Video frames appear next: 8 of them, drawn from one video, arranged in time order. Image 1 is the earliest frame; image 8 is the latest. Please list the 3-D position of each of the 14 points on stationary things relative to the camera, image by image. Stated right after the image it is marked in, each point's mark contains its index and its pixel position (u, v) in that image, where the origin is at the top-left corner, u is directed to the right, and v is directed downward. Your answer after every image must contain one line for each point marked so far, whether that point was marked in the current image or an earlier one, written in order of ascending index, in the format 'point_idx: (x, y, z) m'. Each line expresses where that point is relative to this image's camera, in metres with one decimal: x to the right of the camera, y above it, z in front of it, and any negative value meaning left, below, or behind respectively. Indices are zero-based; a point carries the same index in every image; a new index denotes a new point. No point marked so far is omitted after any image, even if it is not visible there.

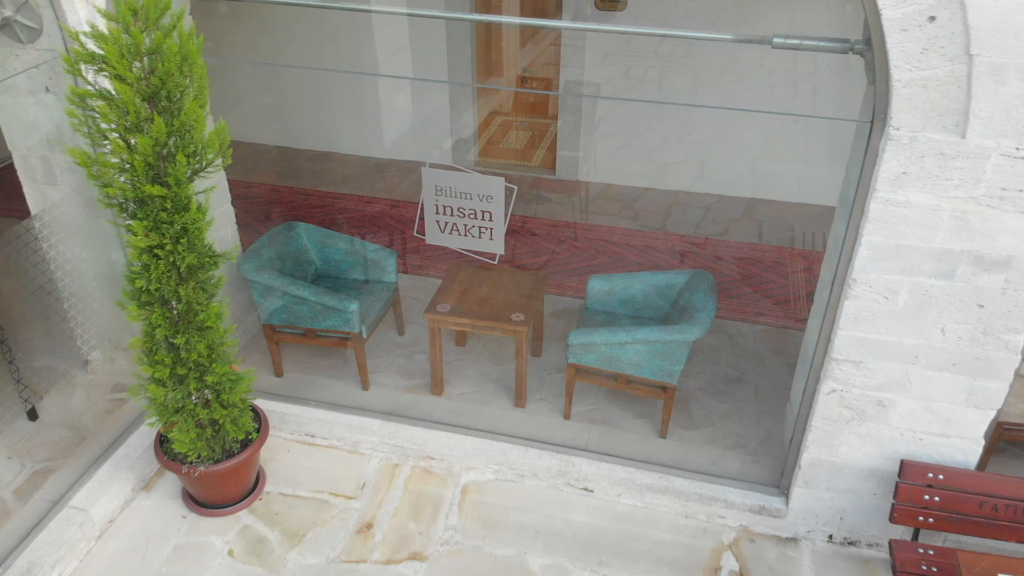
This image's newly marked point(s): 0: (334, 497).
0: (-0.4, -0.5, +3.7) m
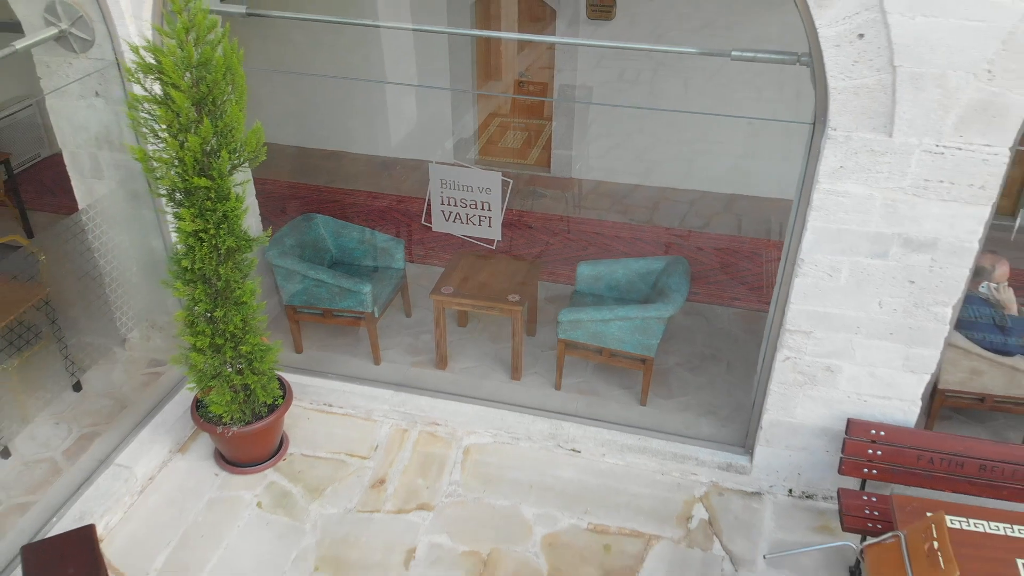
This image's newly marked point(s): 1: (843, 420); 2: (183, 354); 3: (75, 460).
0: (-0.4, -0.5, +4.1) m
1: (+0.8, -0.3, +3.6) m
2: (-0.8, -0.2, +3.9) m
3: (-1.2, -0.5, +3.9) m
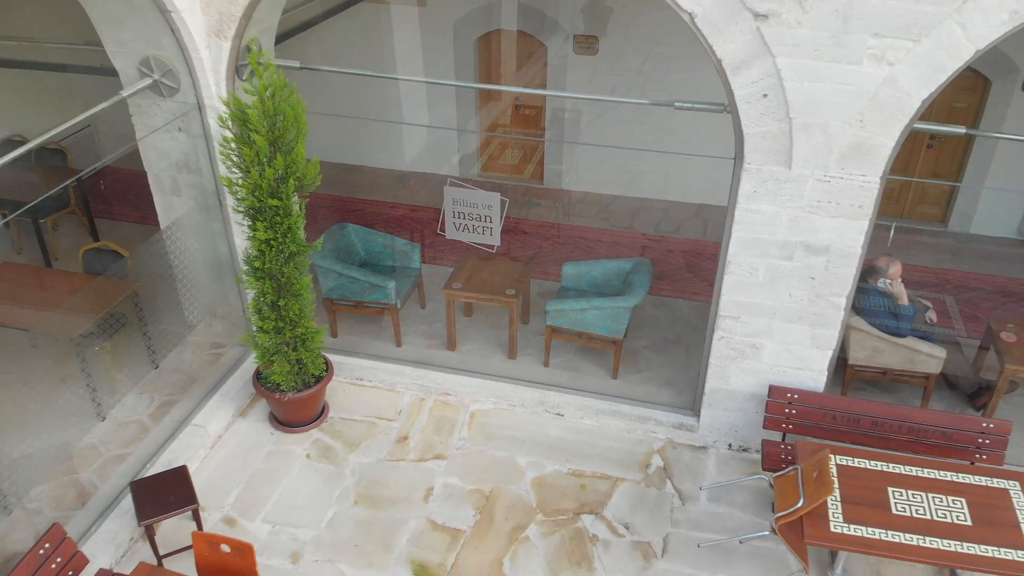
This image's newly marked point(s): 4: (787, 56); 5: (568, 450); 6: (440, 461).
0: (-0.5, -0.5, +5.0) m
1: (+0.8, -0.3, +4.5) m
2: (-0.8, -0.1, +4.8) m
3: (-1.2, -0.4, +4.8) m
4: (+0.7, +0.6, +3.8) m
5: (+0.2, -0.5, +4.7) m
6: (-0.2, -0.6, +4.7) m
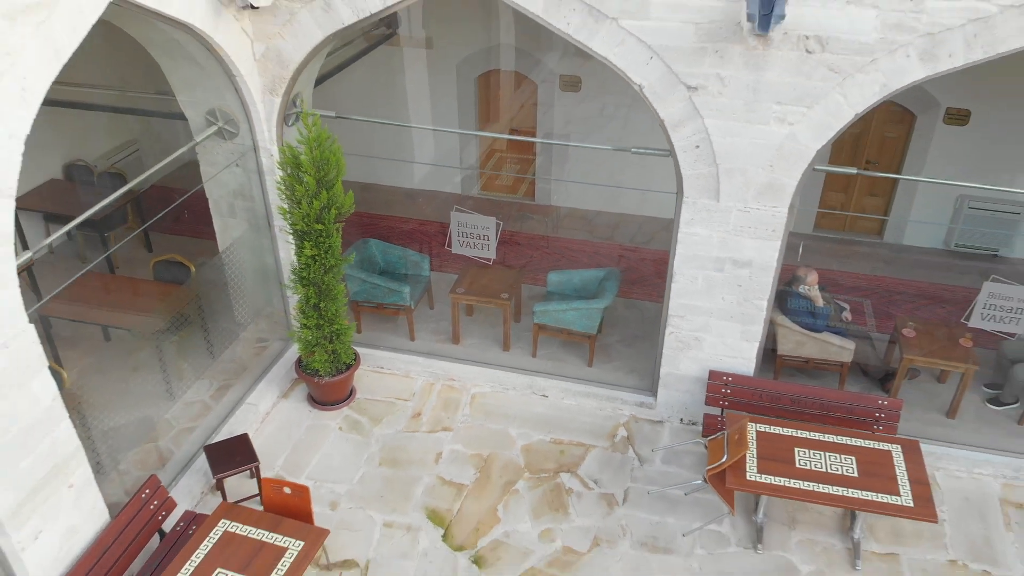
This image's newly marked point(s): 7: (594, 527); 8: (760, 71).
0: (-0.5, -0.5, +6.1) m
1: (+0.8, -0.3, +5.6) m
2: (-0.9, -0.2, +5.9) m
3: (-1.2, -0.5, +5.9) m
4: (+0.7, +0.6, +4.9) m
5: (+0.2, -0.6, +5.8) m
6: (-0.3, -0.6, +5.7) m
7: (+0.3, -0.9, +5.3) m
8: (+0.8, +0.7, +4.8) m
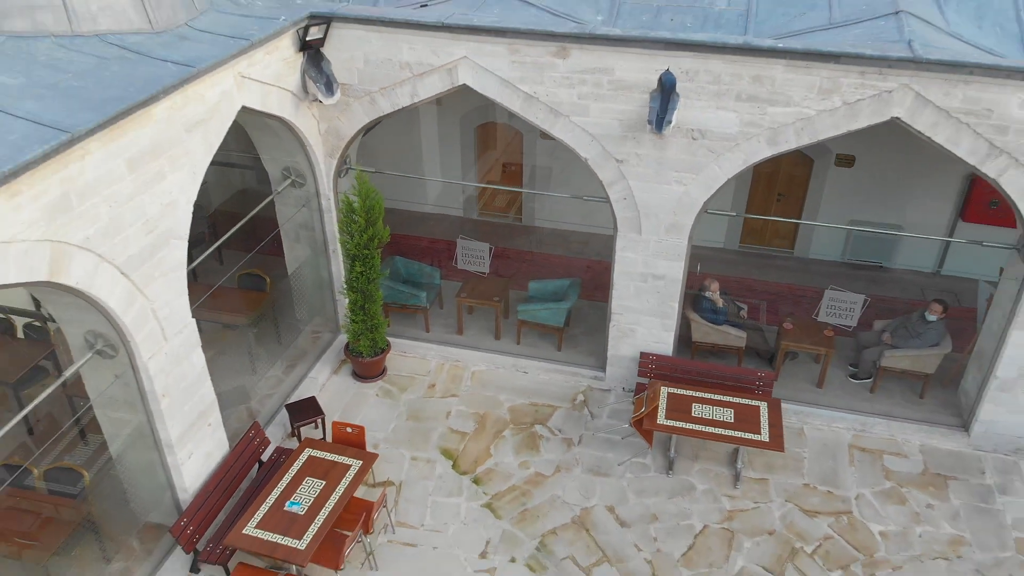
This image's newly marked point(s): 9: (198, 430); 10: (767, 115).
0: (-0.5, -0.5, +8.3) m
1: (+0.7, -0.3, +7.8) m
2: (-0.9, -0.2, +8.1) m
3: (-1.2, -0.5, +8.1) m
4: (+0.6, +0.5, +7.1) m
5: (+0.1, -0.6, +8.0) m
6: (-0.3, -0.6, +8.0) m
7: (+0.2, -0.9, +7.5) m
8: (+0.7, +0.7, +7.0) m
9: (-1.4, -0.6, +6.6) m
10: (+1.2, +0.8, +6.7) m
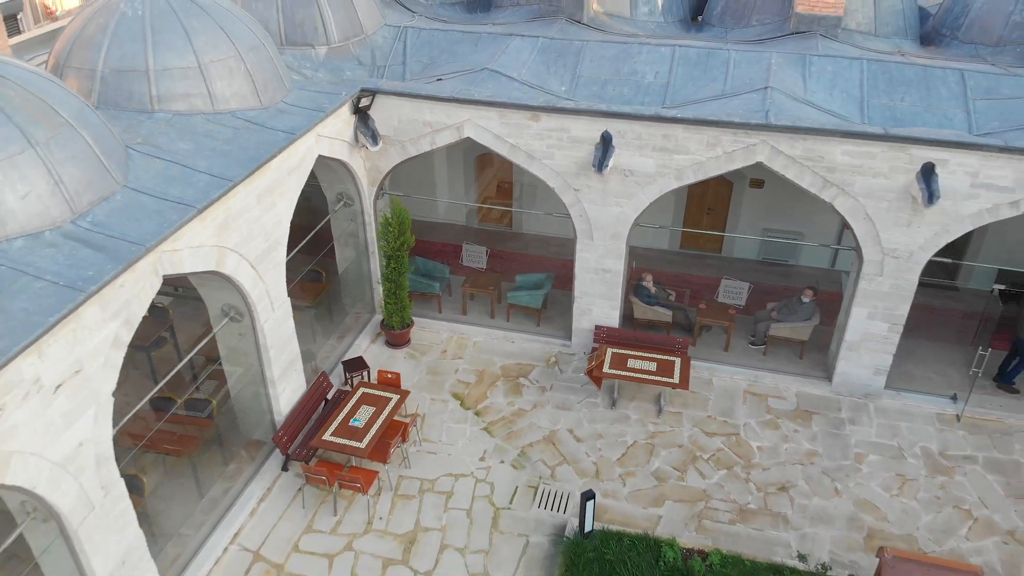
0: (-0.6, -0.4, +11.3) m
1: (+0.6, -0.3, +10.8) m
2: (-1.0, -0.1, +11.2) m
3: (-1.3, -0.4, +11.2) m
4: (+0.5, +0.6, +10.1) m
5: (0.0, -0.5, +11.1) m
6: (-0.4, -0.5, +11.0) m
7: (+0.2, -0.8, +10.6) m
8: (+0.7, +0.7, +10.1) m
9: (-1.5, -0.6, +9.6) m
10: (+1.1, +0.9, +9.7) m
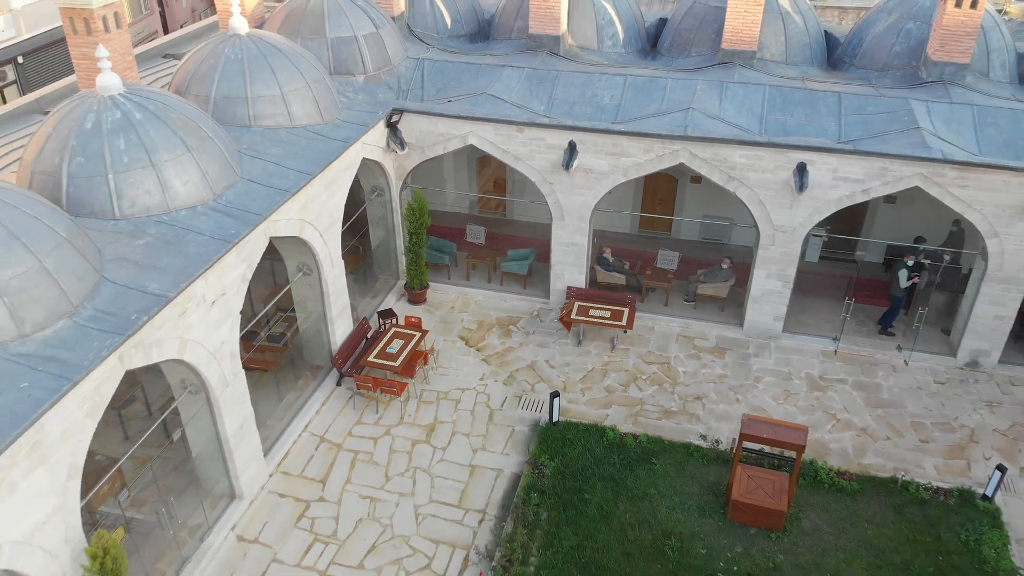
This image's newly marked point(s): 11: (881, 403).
0: (-0.7, -0.1, +15.0) m
1: (+0.5, 0.0, +14.4) m
2: (-1.1, +0.2, +14.8) m
3: (-1.4, -0.1, +14.8) m
4: (+0.5, +0.9, +13.8) m
5: (-0.1, -0.2, +14.7) m
6: (-0.5, -0.2, +14.6) m
7: (+0.1, -0.5, +14.2) m
8: (+0.6, +1.0, +13.7) m
9: (-1.6, -0.3, +13.3) m
10: (+1.0, +1.2, +13.3) m
11: (+3.4, -1.1, +13.3) m
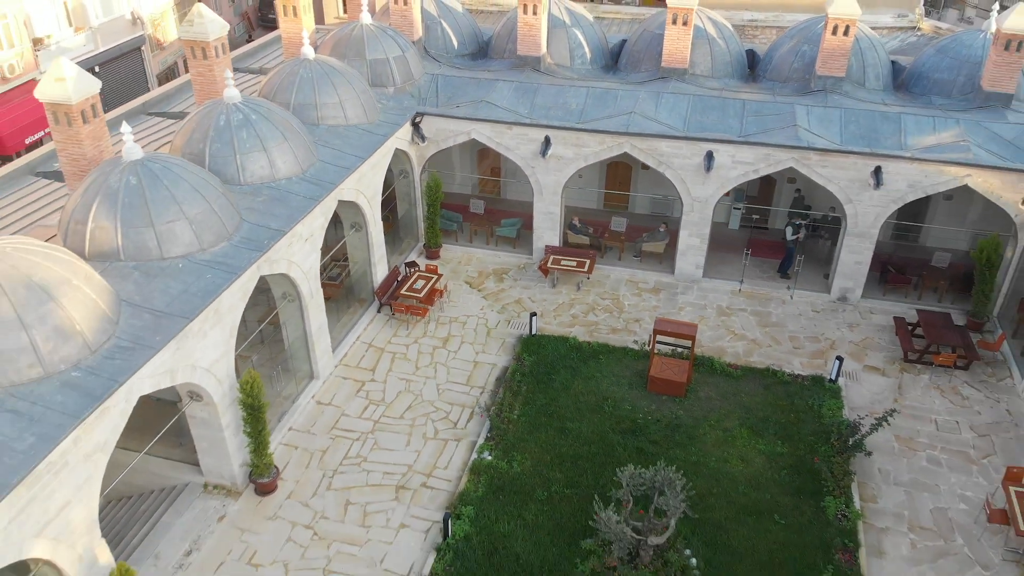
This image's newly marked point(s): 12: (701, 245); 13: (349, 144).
0: (-0.8, +0.5, +20.1) m
1: (+0.4, +0.6, +19.6) m
2: (-1.2, +0.8, +19.9) m
3: (-1.5, +0.5, +19.9) m
4: (+0.3, +1.5, +18.9) m
5: (-0.2, +0.4, +19.8) m
6: (-0.6, +0.4, +19.8) m
7: (0.0, +0.1, +19.4) m
8: (+0.5, +1.6, +18.8) m
9: (-1.7, +0.3, +18.4) m
10: (+0.9, +1.8, +18.5) m
11: (+3.3, -0.5, +18.5) m
12: (+2.5, +0.6, +19.1) m
13: (-1.9, +1.7, +17.0) m
